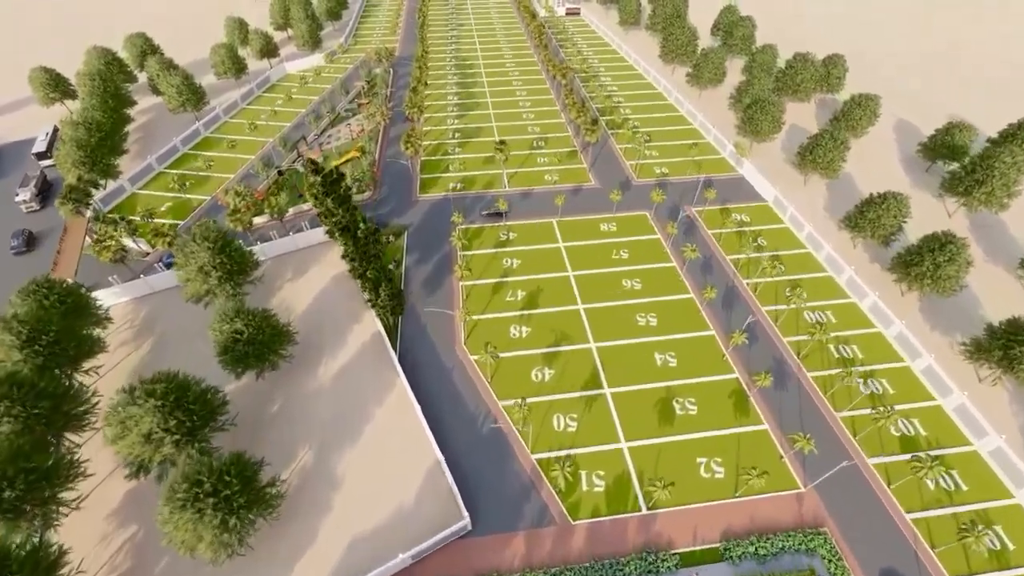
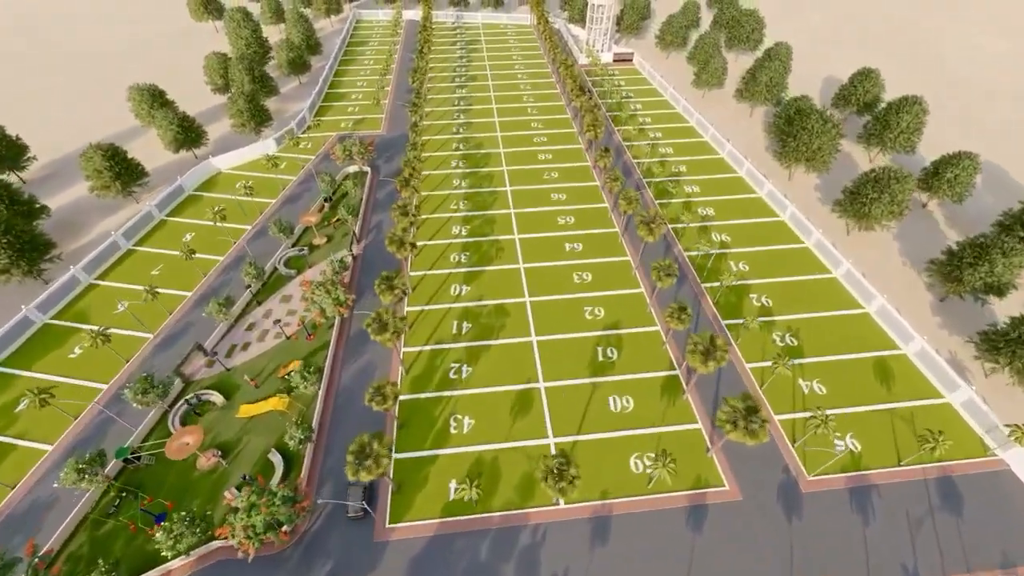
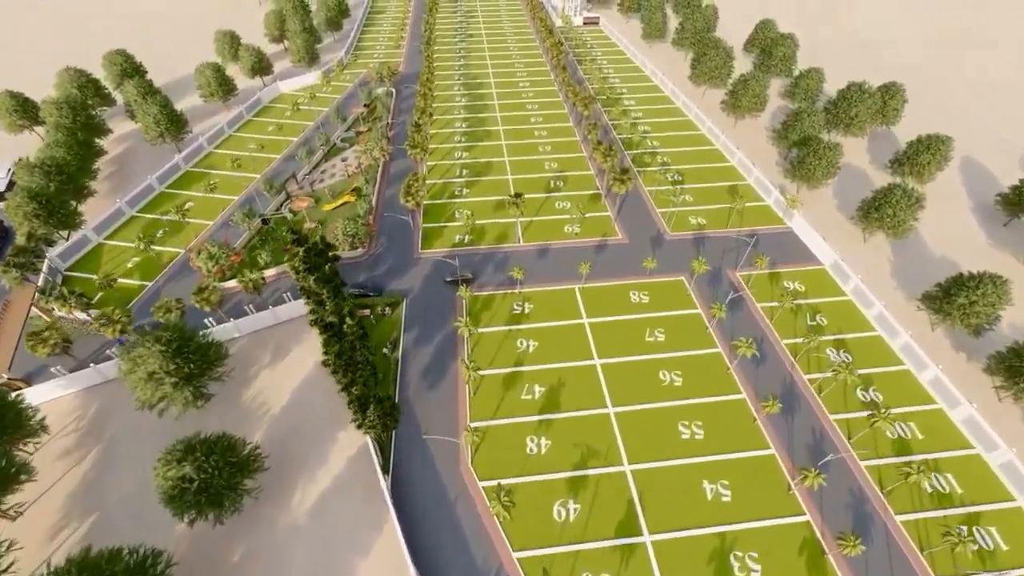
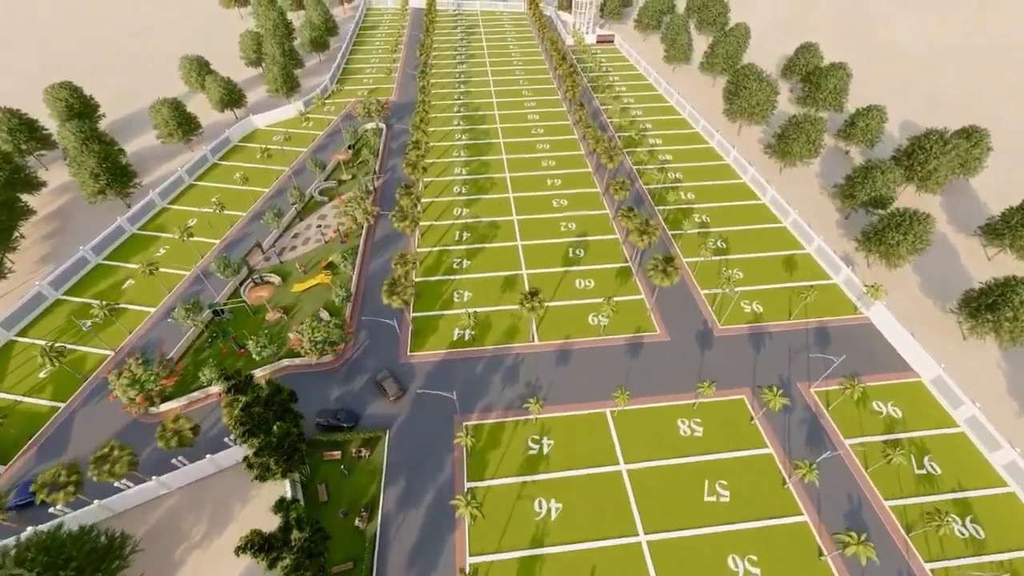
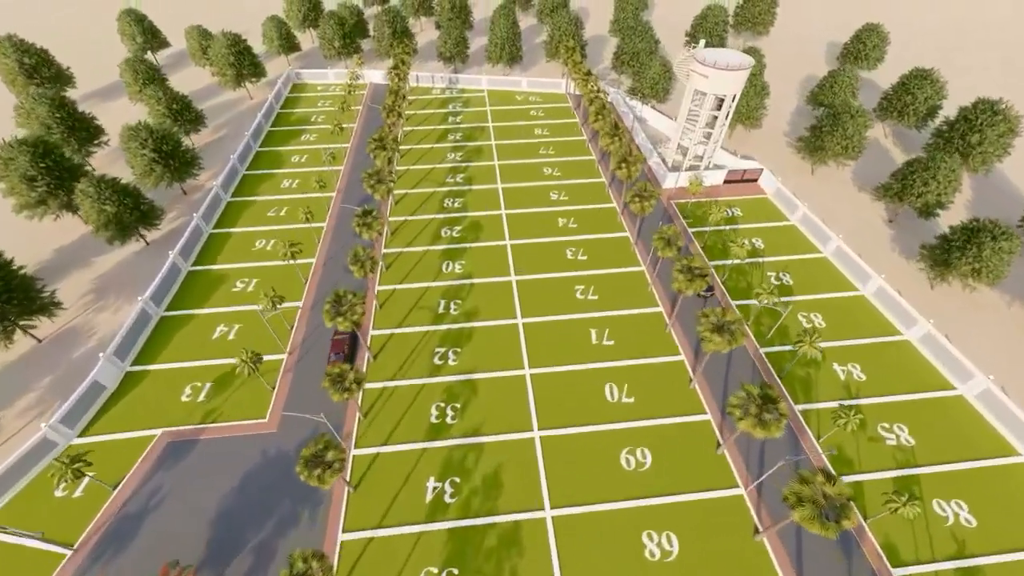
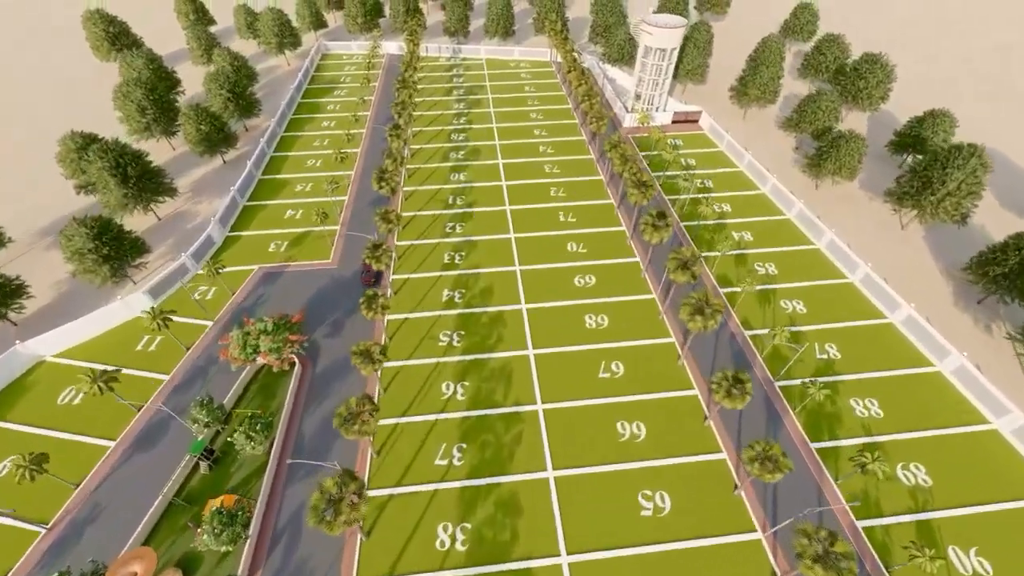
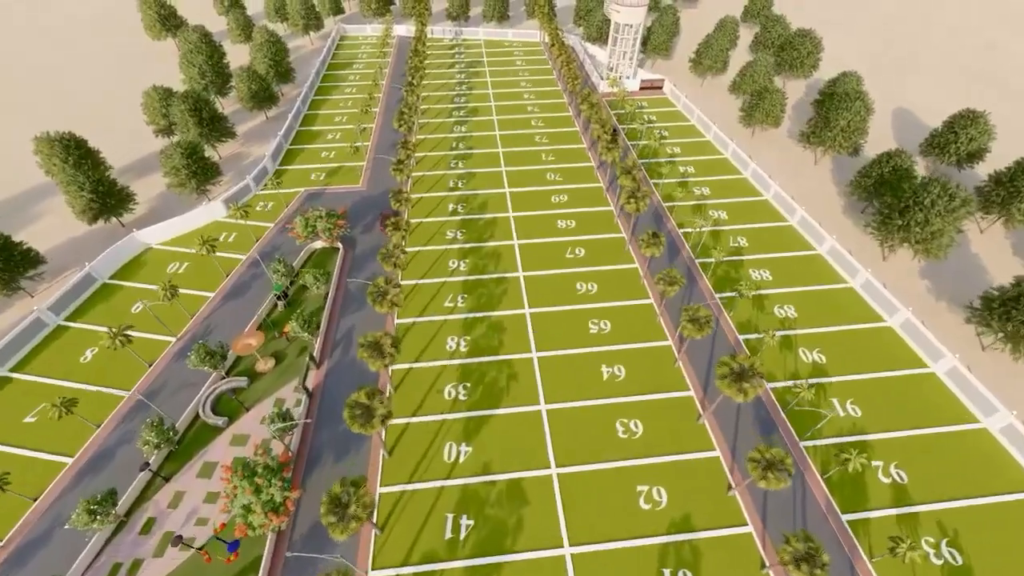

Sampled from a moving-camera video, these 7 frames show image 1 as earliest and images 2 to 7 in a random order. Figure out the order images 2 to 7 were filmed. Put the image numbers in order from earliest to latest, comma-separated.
3, 4, 2, 7, 6, 5
